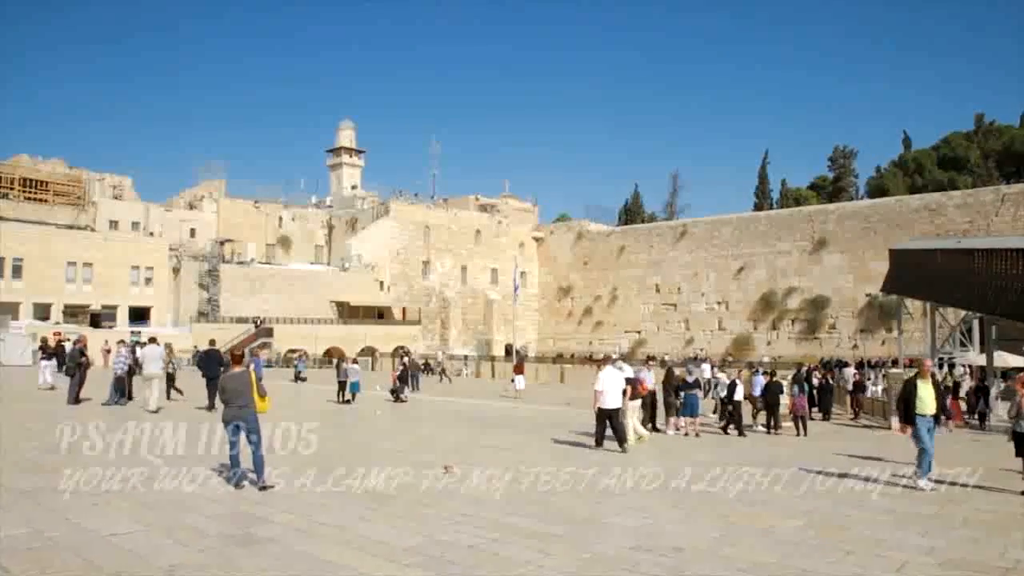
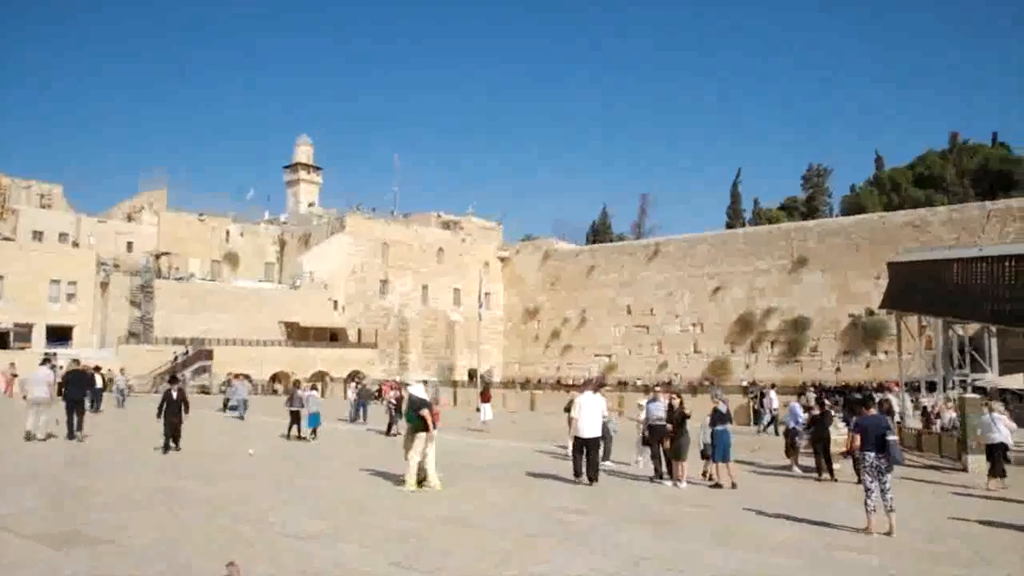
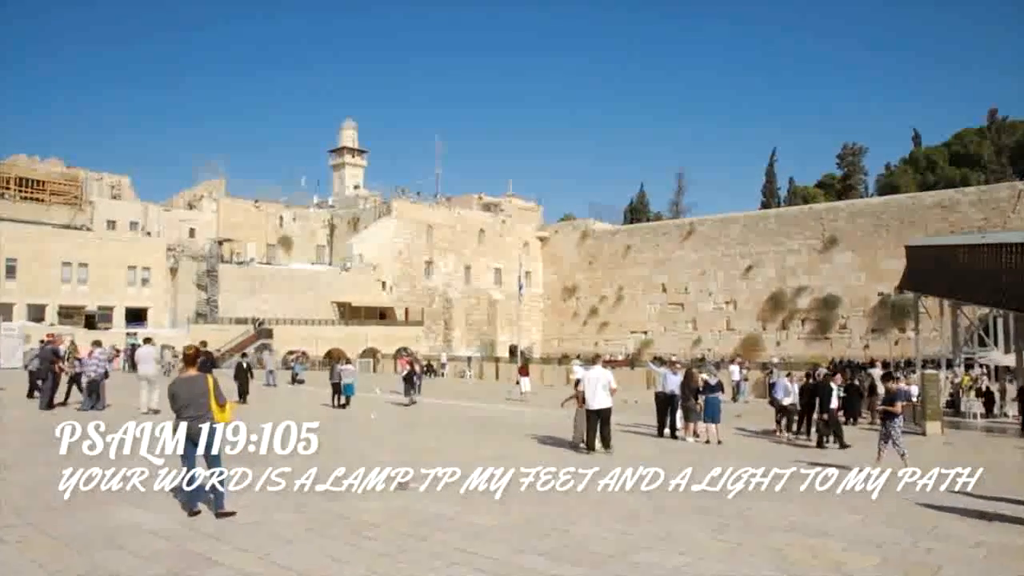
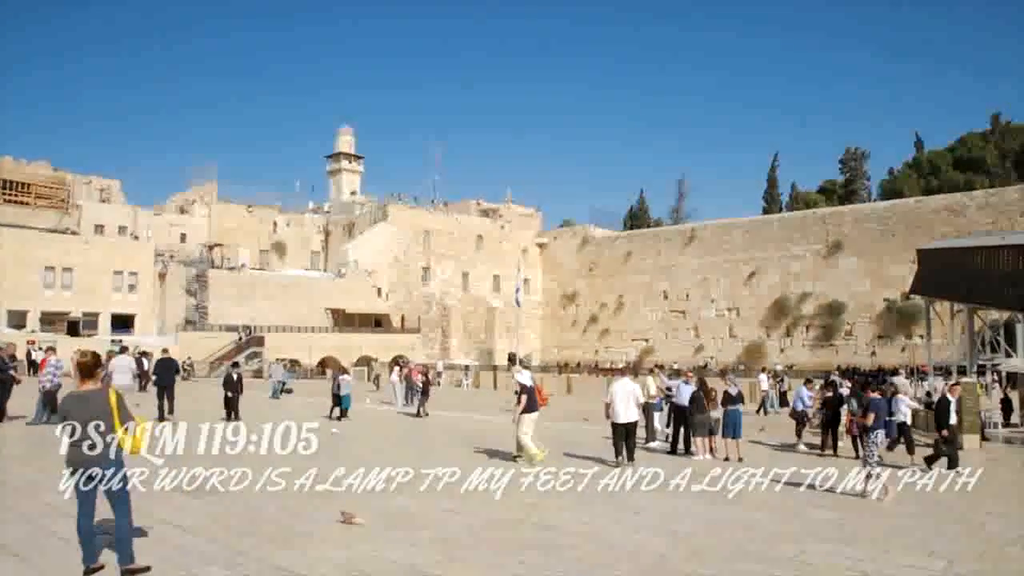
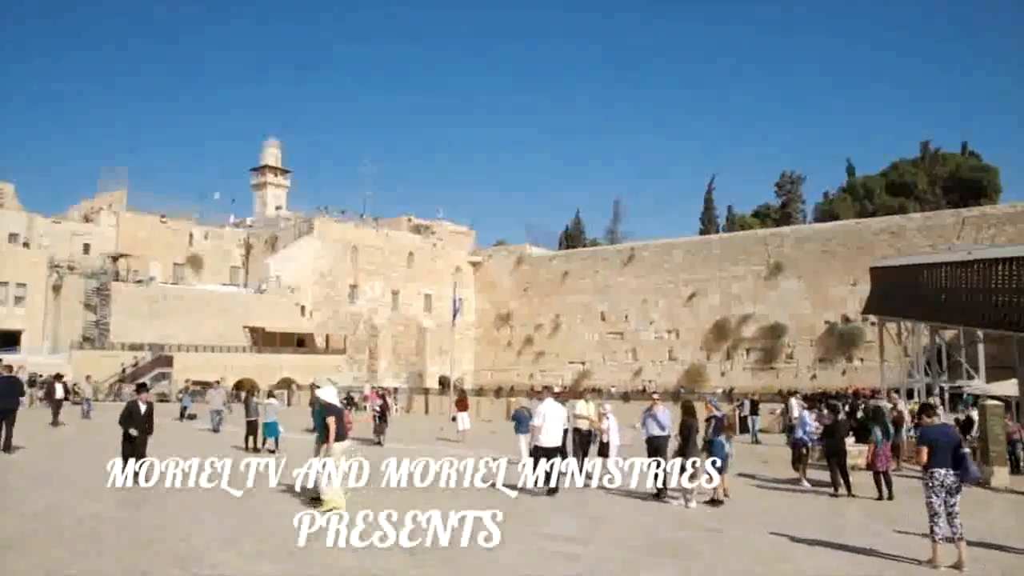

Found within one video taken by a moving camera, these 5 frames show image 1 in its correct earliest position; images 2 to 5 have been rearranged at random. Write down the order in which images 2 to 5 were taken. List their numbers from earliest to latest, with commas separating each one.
3, 4, 2, 5
